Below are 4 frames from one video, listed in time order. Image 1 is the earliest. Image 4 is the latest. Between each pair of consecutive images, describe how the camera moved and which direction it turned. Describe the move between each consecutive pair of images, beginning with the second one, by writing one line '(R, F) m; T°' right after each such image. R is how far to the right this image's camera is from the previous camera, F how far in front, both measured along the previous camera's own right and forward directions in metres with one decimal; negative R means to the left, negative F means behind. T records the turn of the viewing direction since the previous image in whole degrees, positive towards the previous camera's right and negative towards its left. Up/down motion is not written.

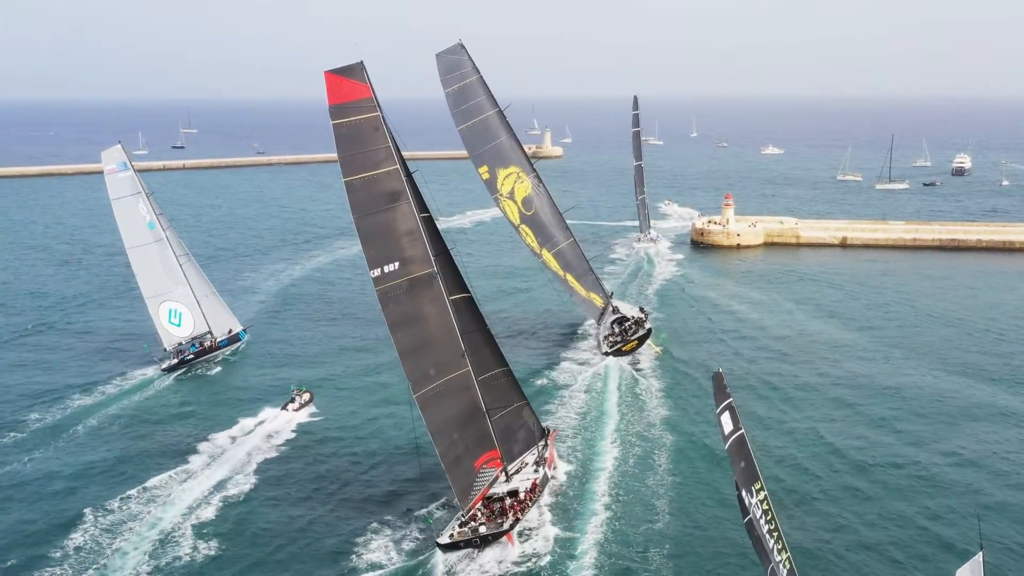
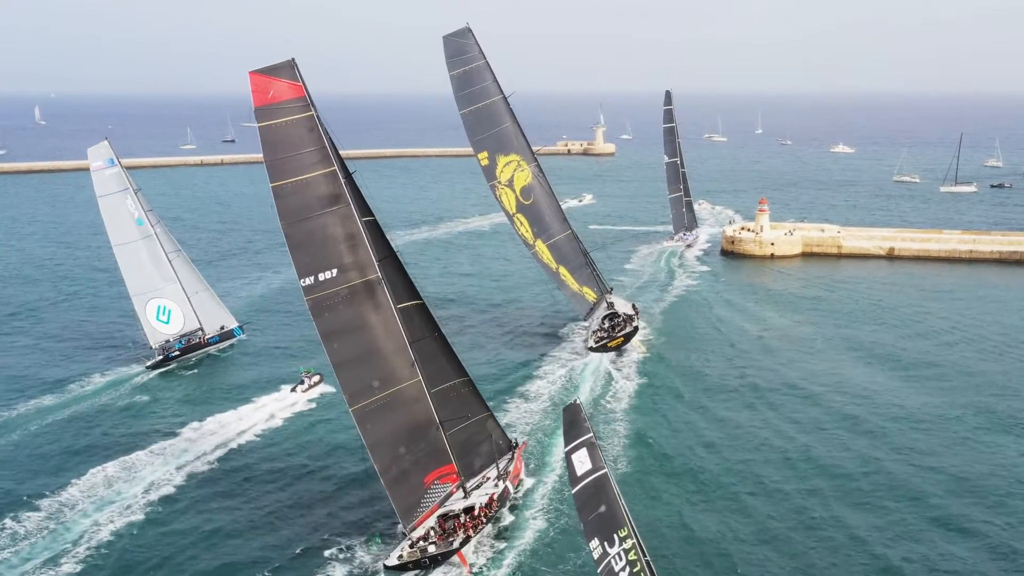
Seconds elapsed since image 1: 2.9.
(+4.8, +2.3) m; -7°
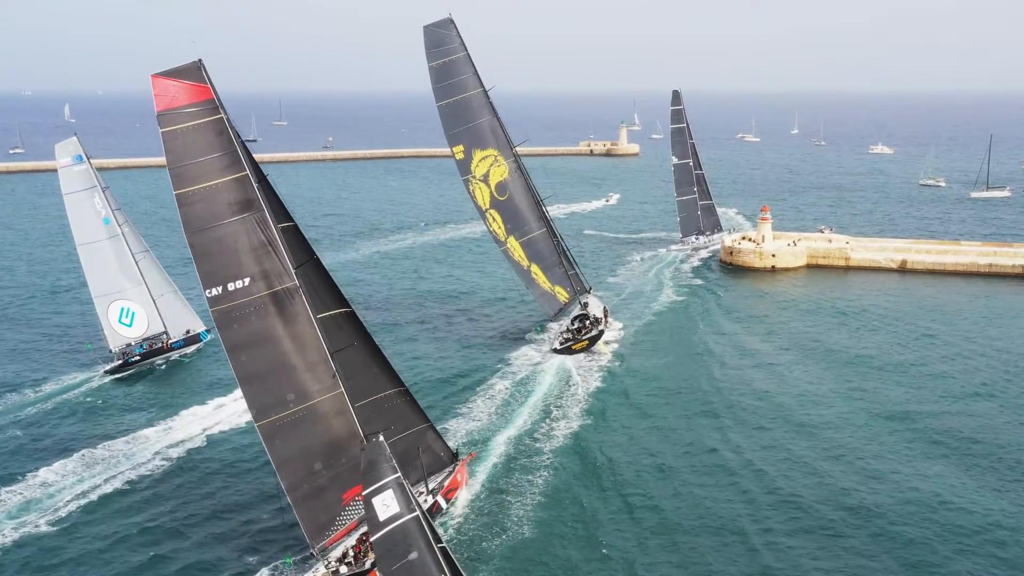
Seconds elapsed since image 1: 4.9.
(+4.4, +1.8) m; -5°
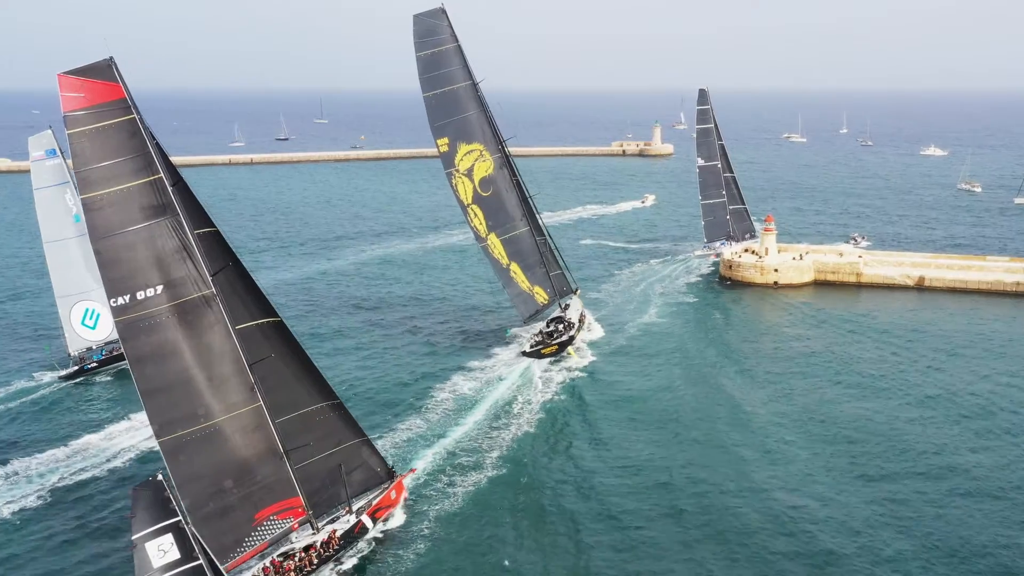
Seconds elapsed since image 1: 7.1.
(+4.3, +2.0) m; -5°
